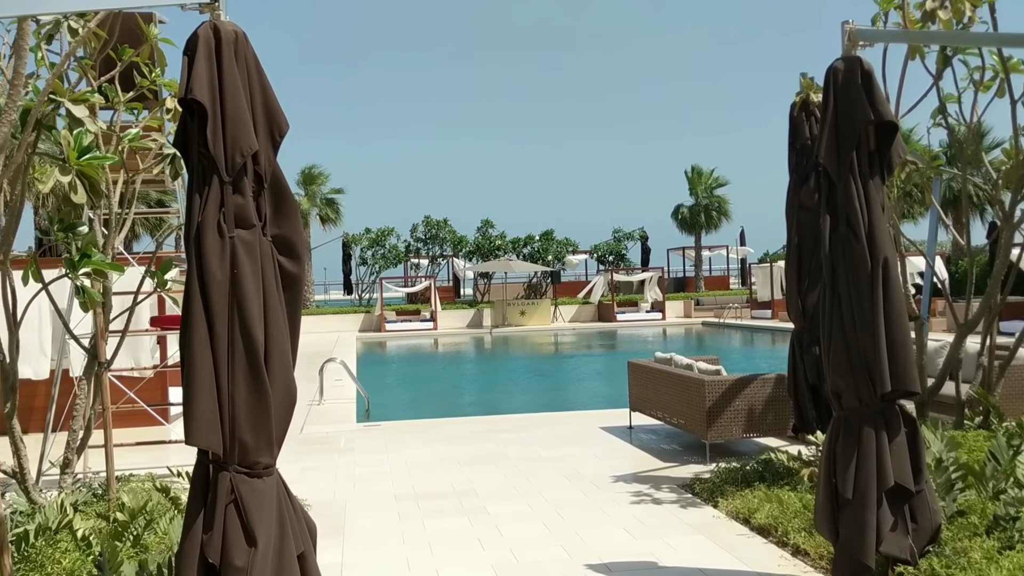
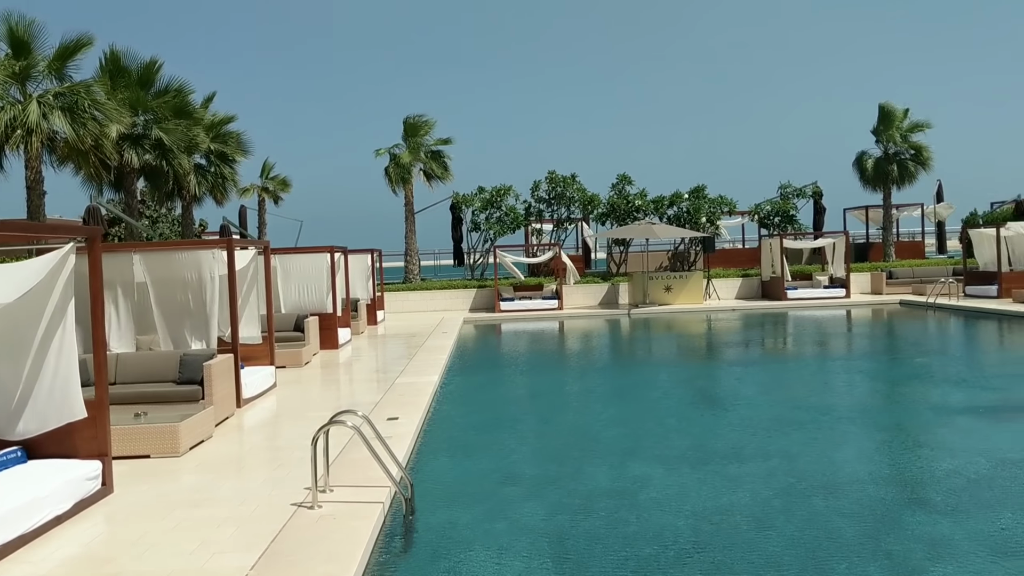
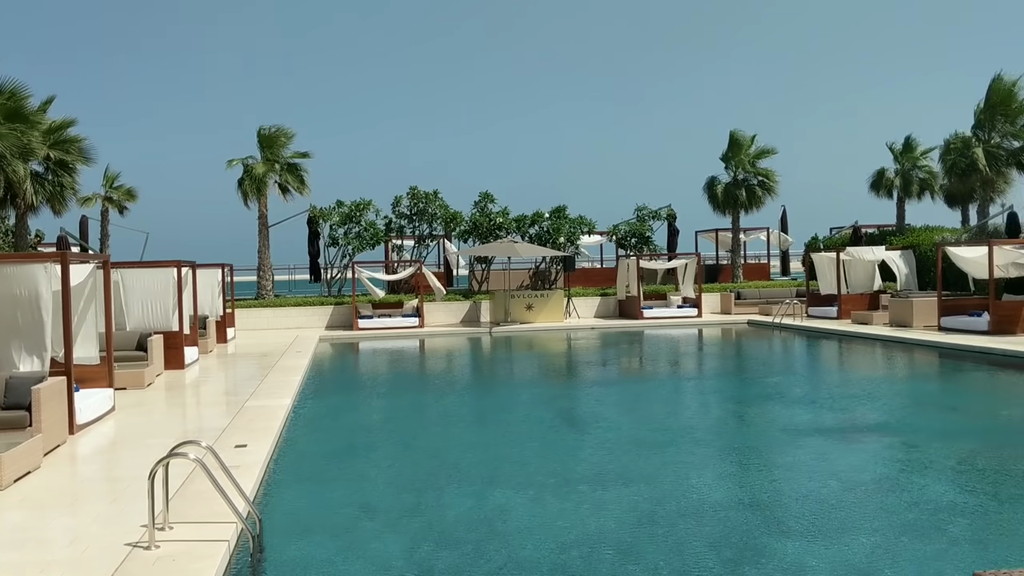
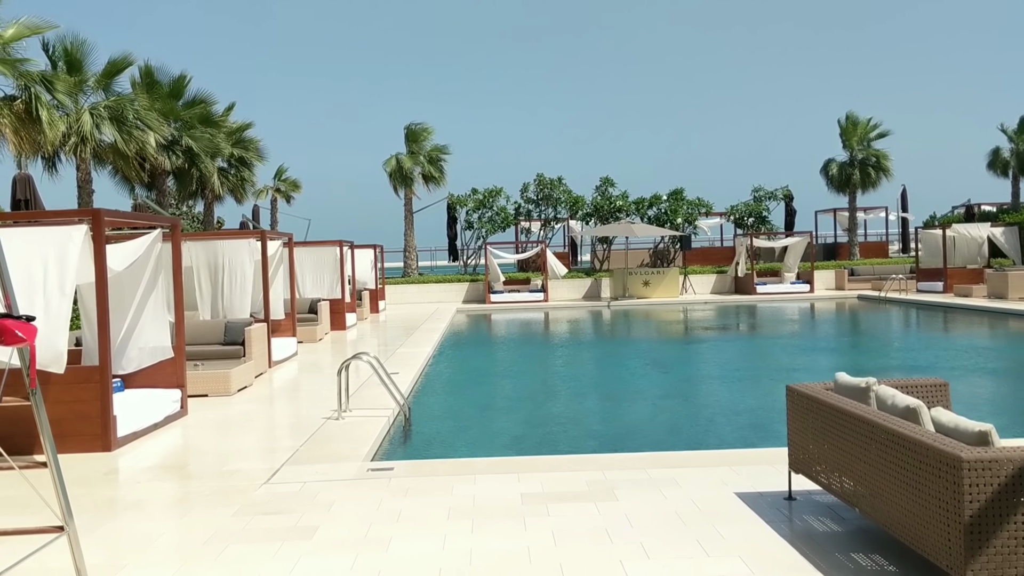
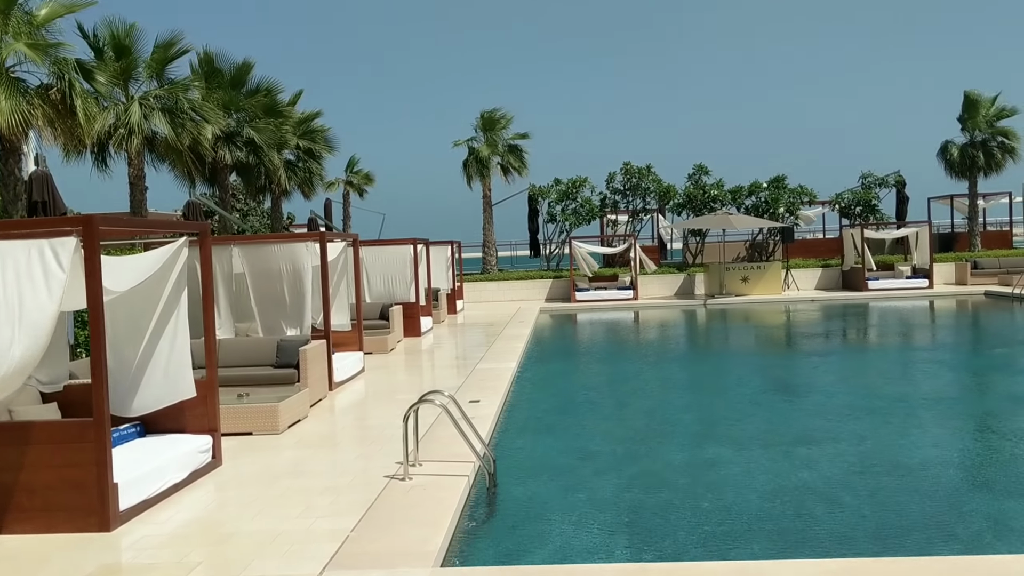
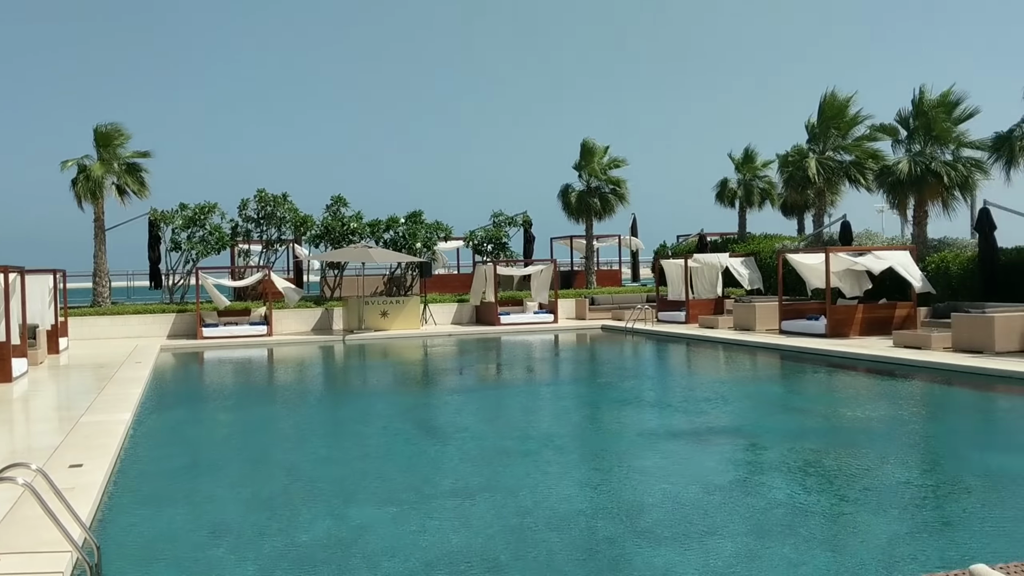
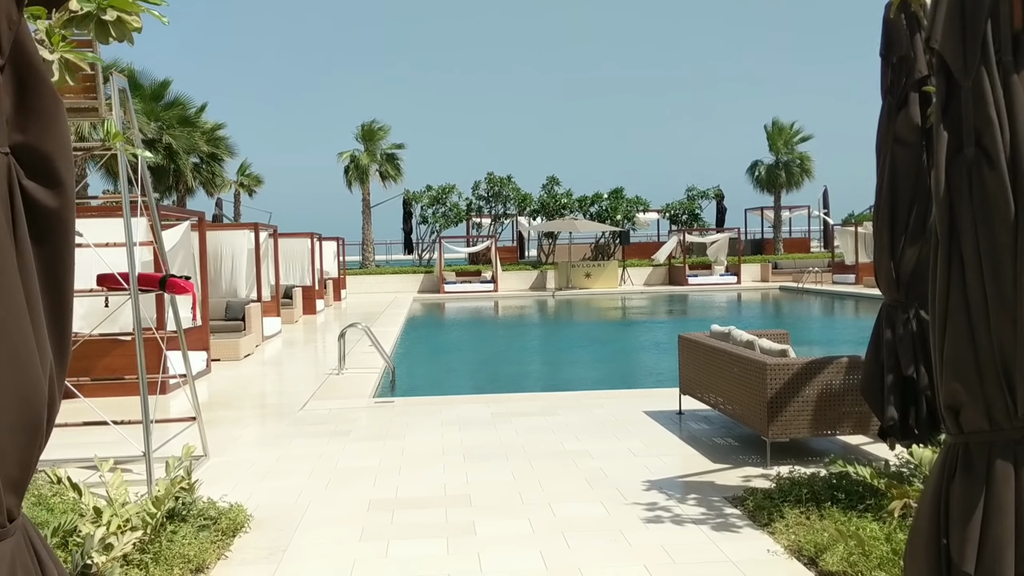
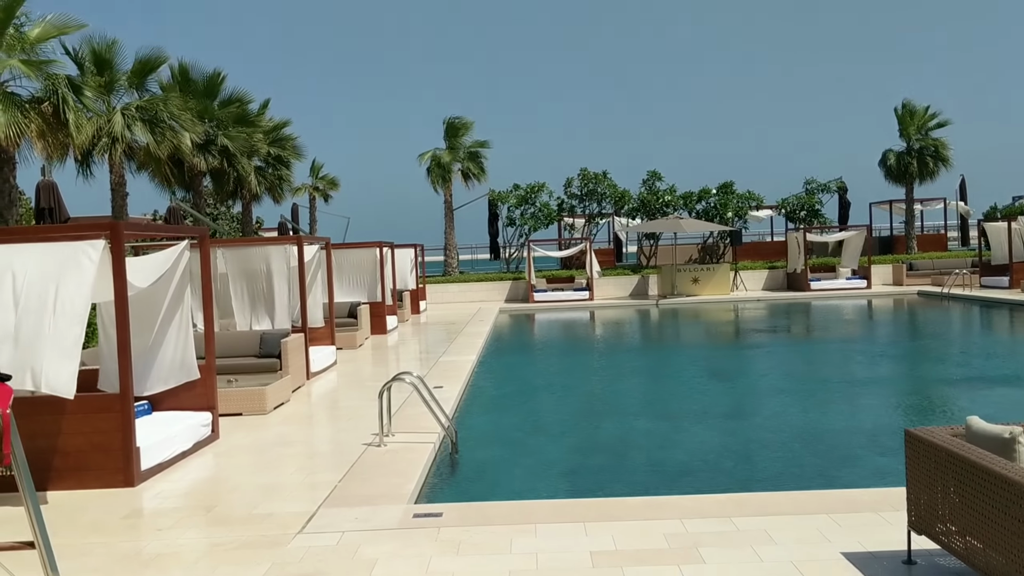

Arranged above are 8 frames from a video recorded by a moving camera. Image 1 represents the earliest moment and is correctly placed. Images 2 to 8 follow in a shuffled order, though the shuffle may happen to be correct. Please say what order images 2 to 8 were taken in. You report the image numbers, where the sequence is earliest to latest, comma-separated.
7, 4, 8, 5, 2, 3, 6
